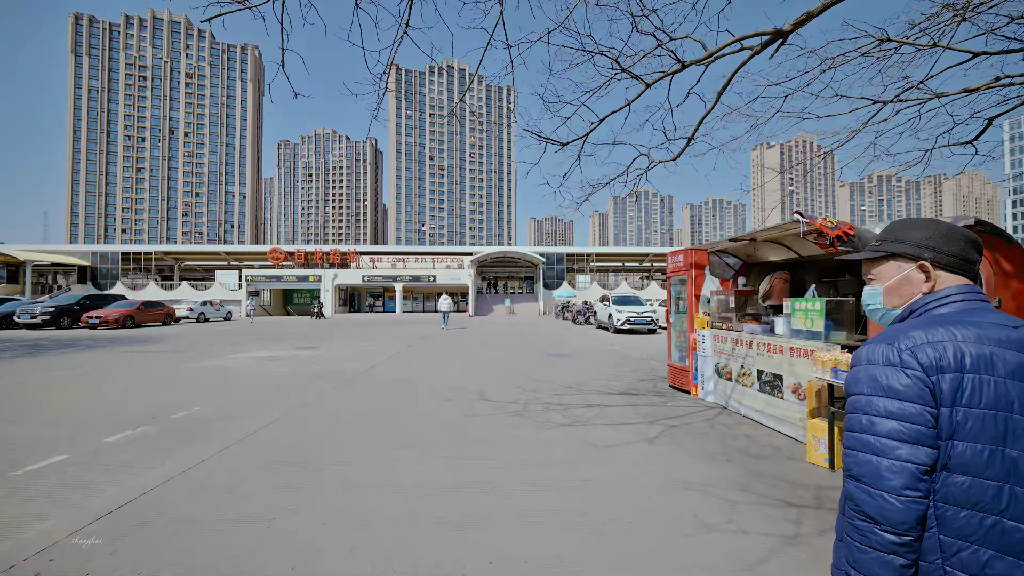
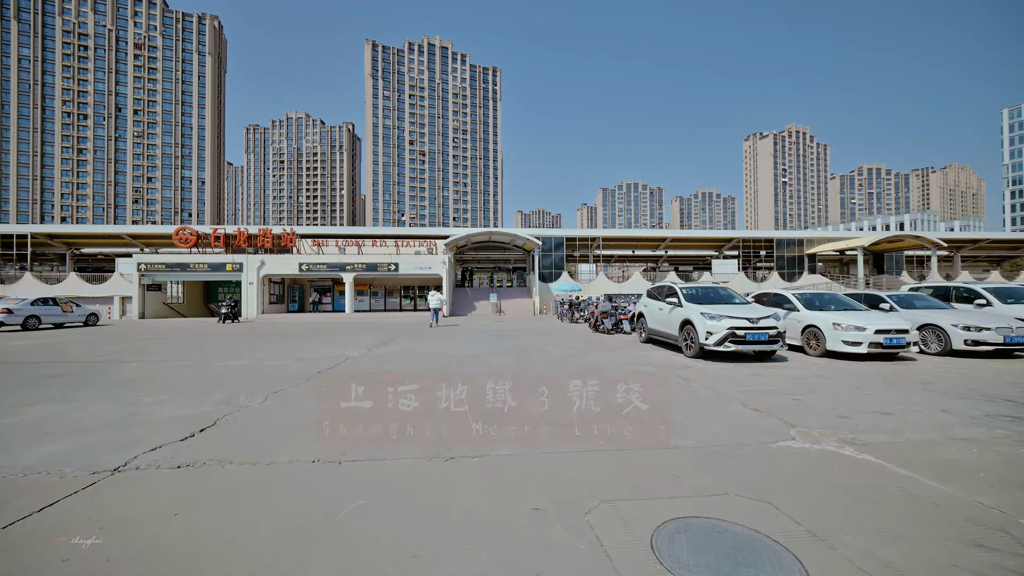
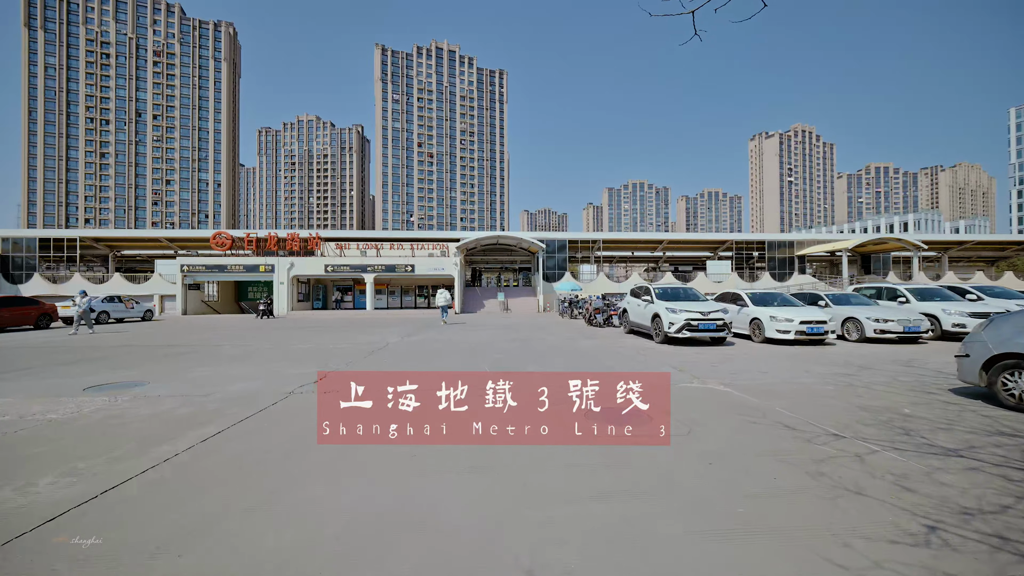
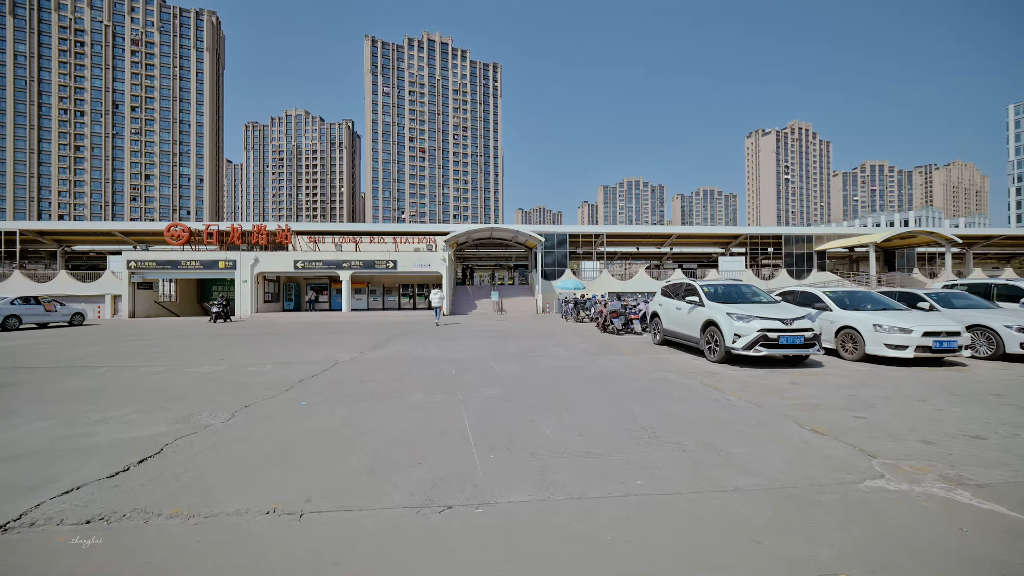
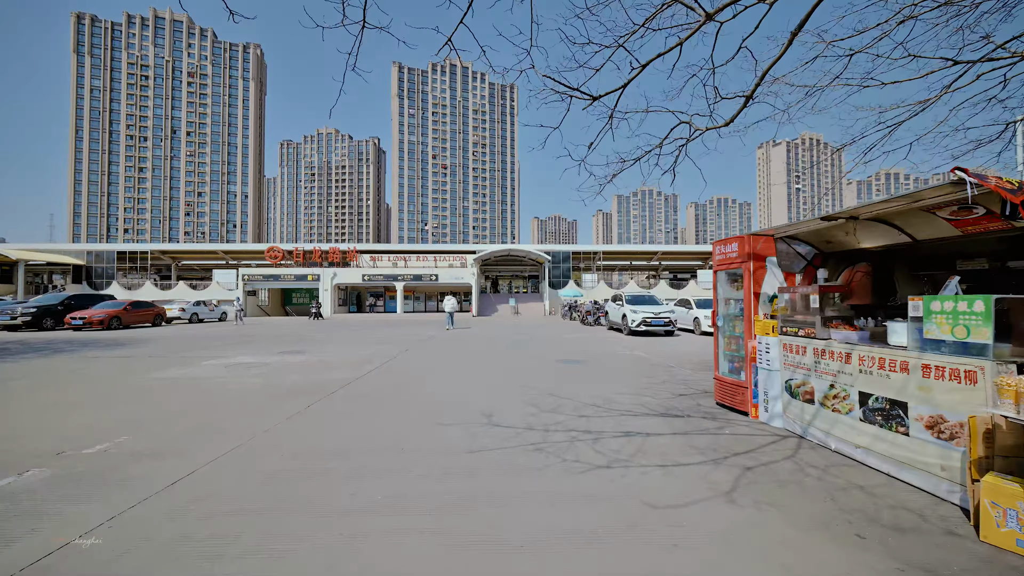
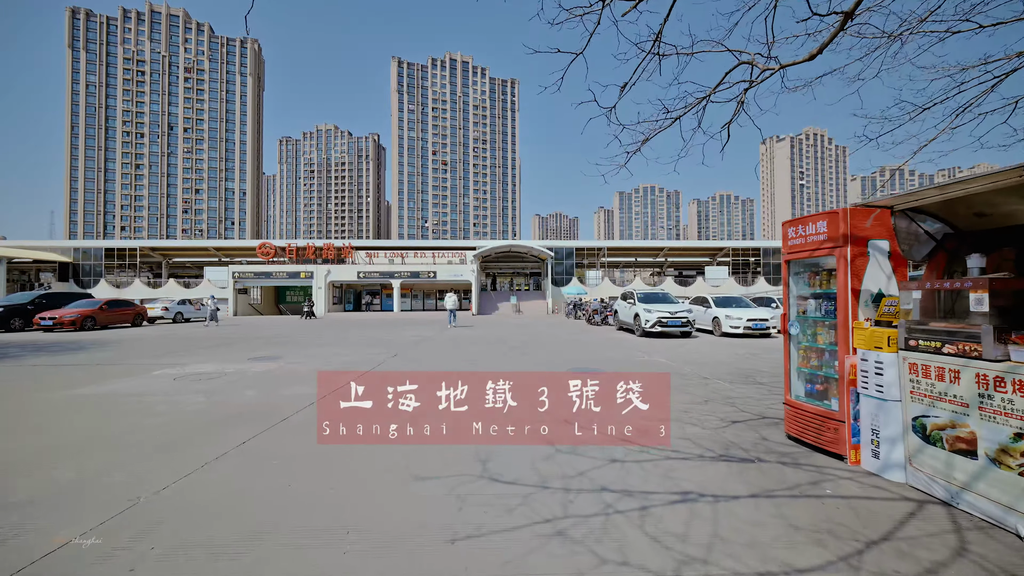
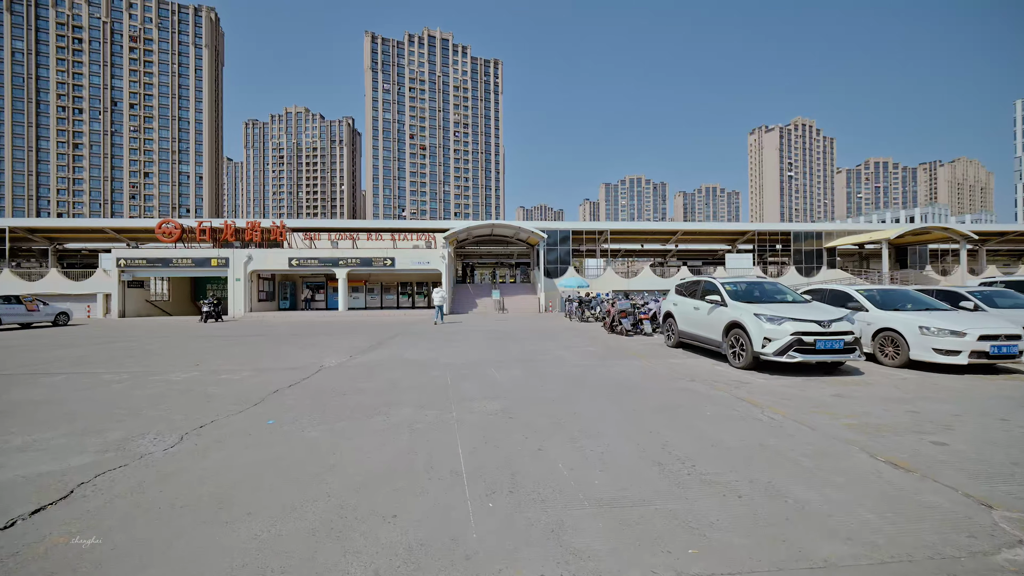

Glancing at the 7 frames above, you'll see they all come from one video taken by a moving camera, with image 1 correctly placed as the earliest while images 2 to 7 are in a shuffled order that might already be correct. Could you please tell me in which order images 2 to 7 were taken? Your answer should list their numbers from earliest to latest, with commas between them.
5, 6, 3, 2, 4, 7
